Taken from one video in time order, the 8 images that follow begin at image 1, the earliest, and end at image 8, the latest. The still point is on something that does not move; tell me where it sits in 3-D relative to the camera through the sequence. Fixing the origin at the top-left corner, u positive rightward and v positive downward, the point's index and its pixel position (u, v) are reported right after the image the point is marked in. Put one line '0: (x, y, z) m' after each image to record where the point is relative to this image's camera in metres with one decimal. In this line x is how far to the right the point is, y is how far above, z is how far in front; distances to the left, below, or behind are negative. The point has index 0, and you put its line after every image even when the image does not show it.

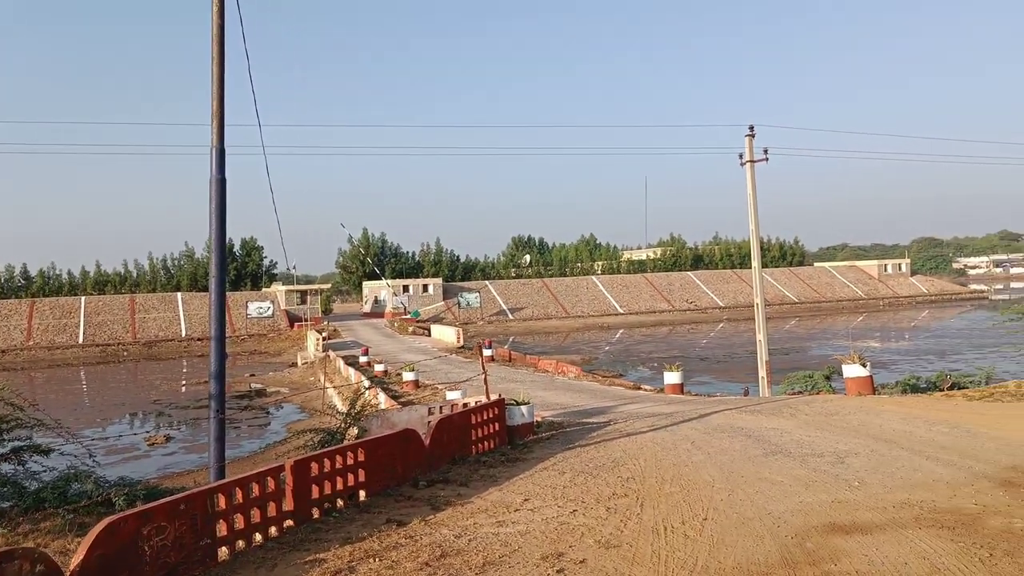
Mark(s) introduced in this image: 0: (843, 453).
0: (+4.3, -2.1, +11.8) m
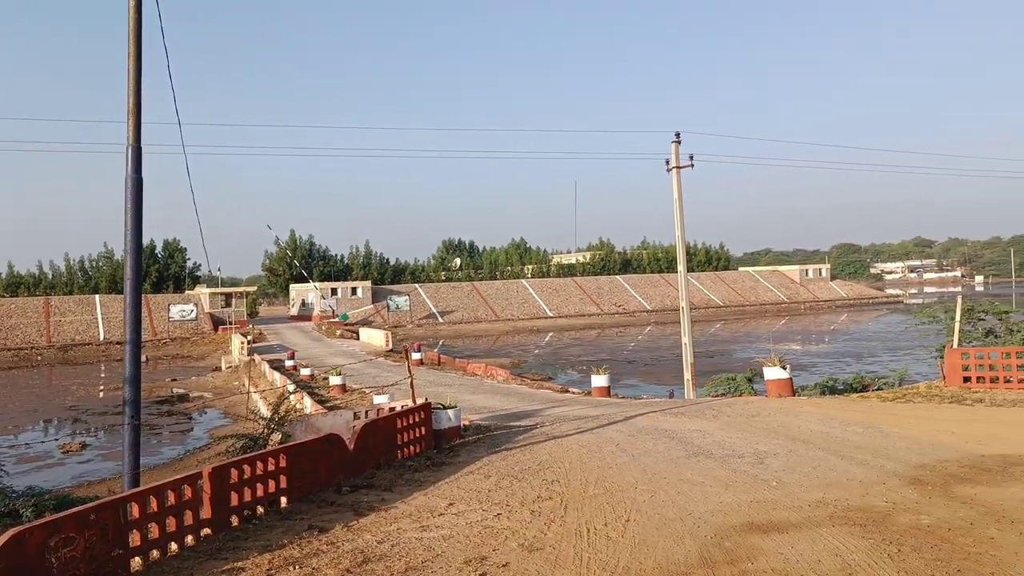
0: (+3.3, -2.2, +12.1) m
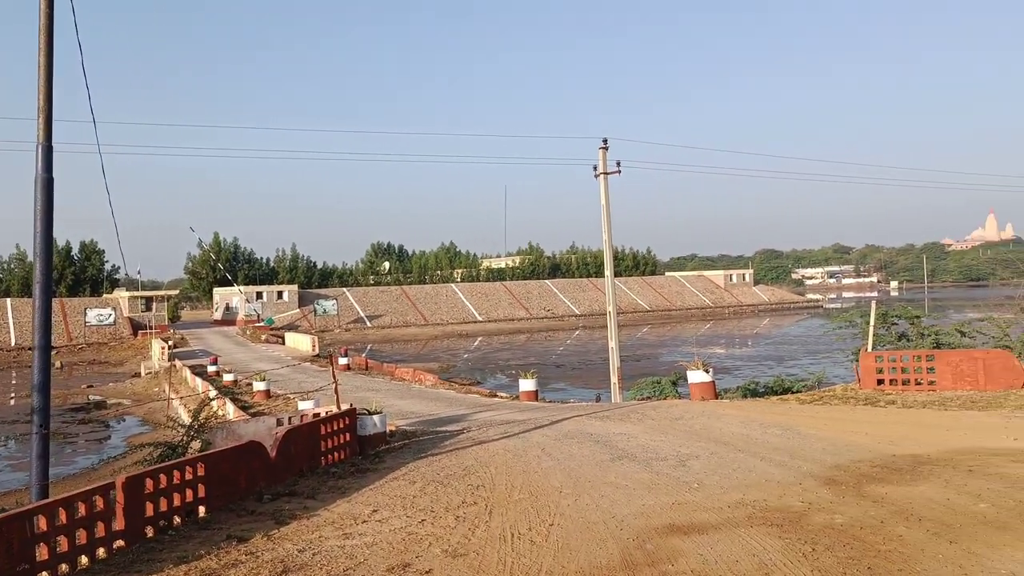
0: (+2.3, -2.2, +12.3) m
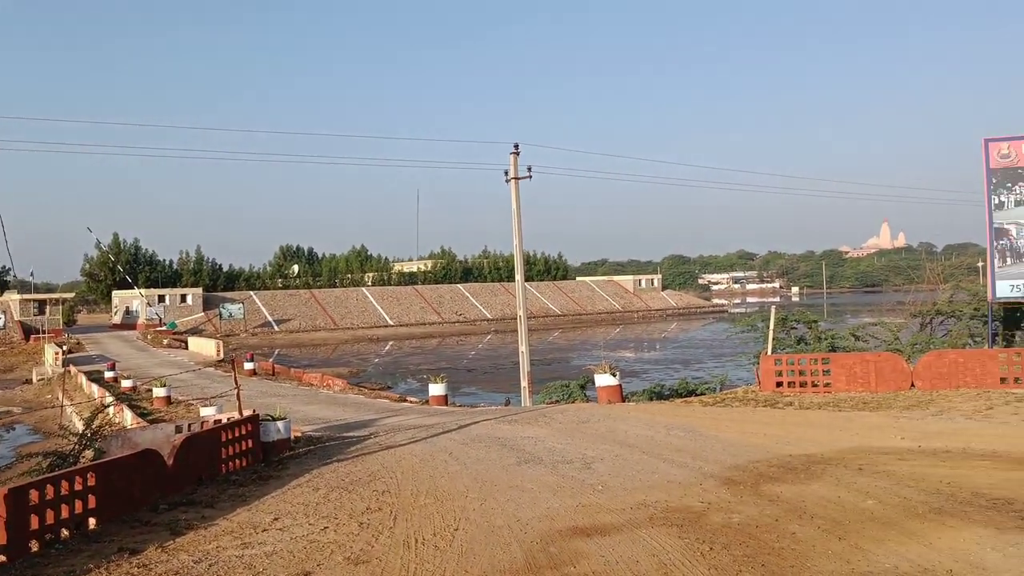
0: (+1.0, -2.3, +12.4) m
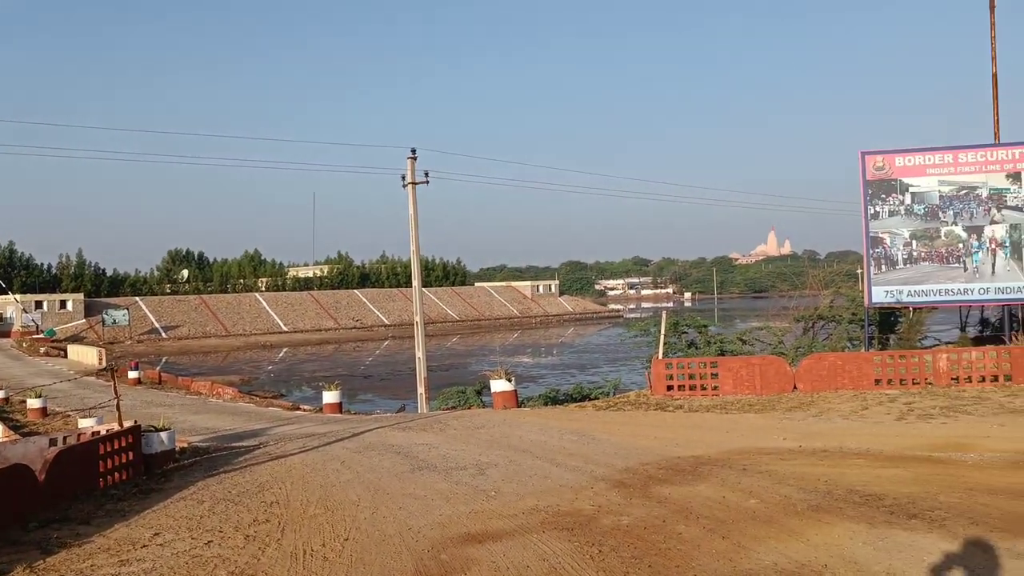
0: (-0.4, -2.4, +12.4) m
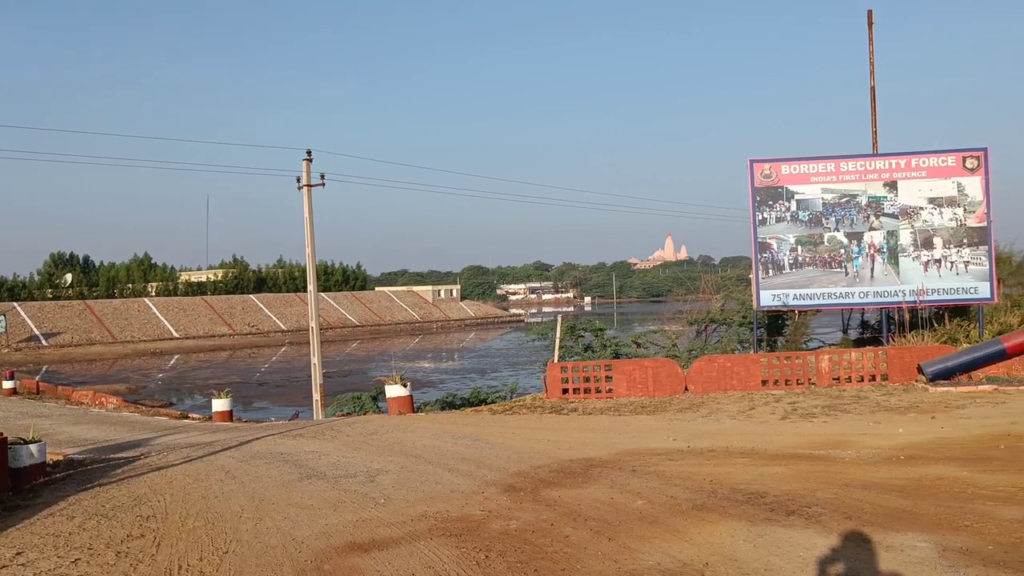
0: (-1.8, -2.4, +12.2) m
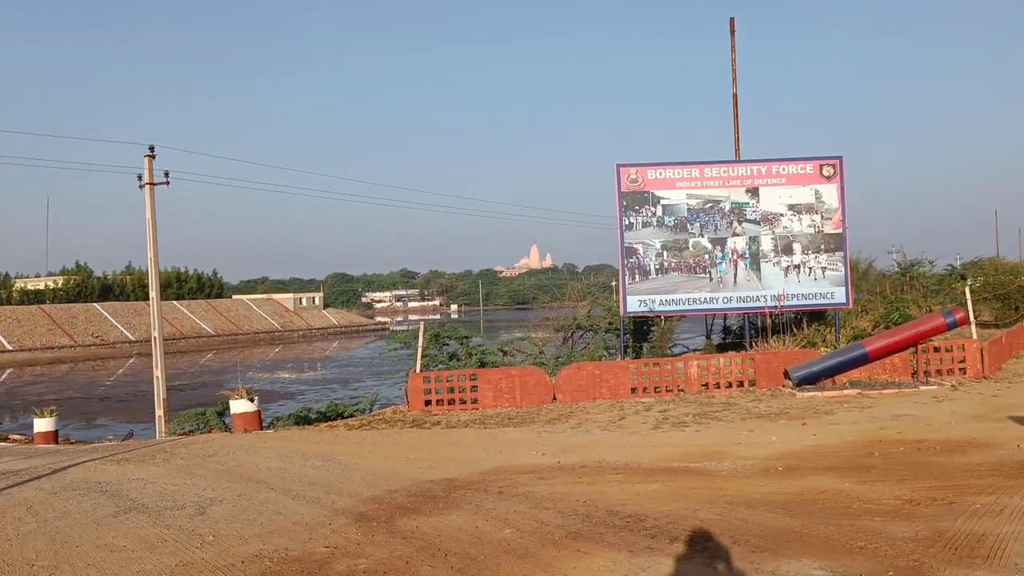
0: (-3.5, -2.5, +10.6) m
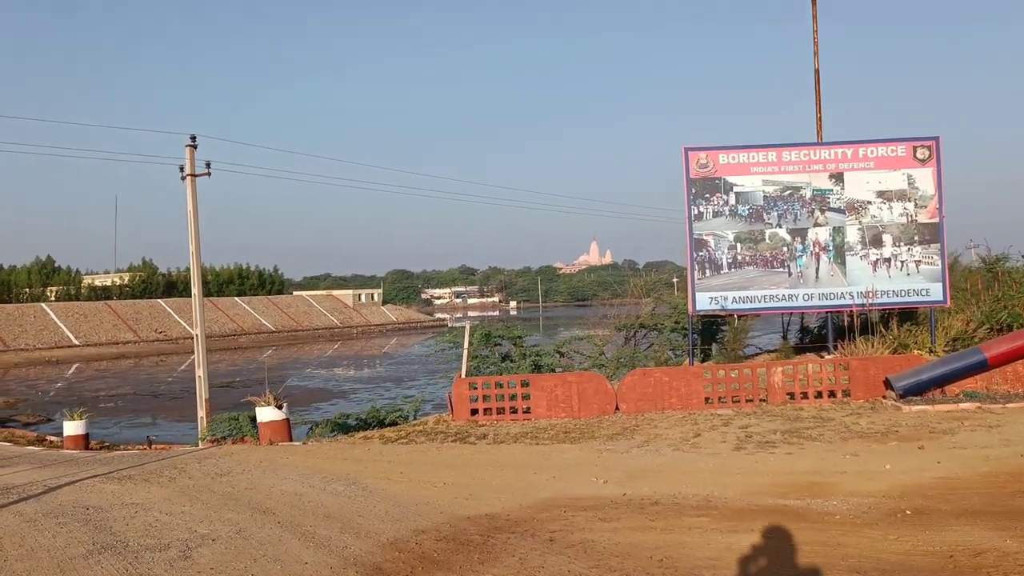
0: (-3.0, -2.4, +8.8) m
